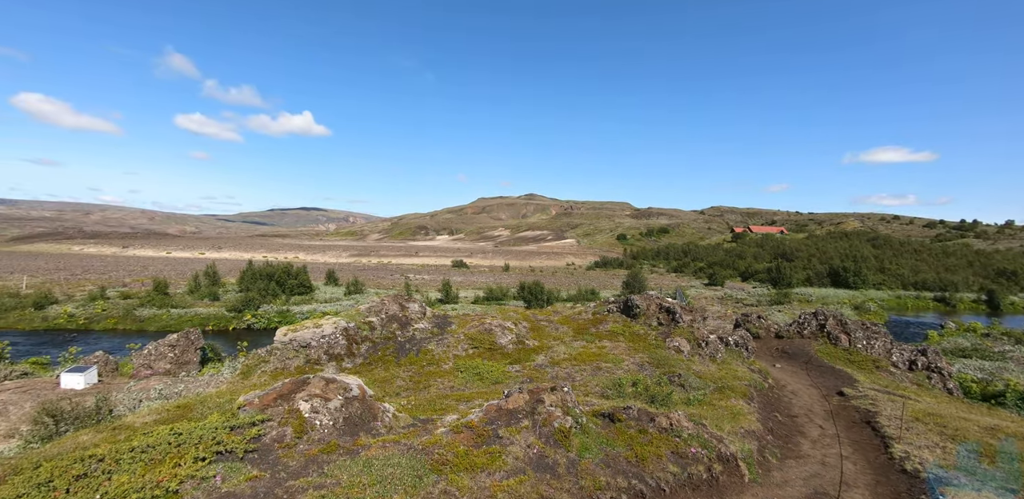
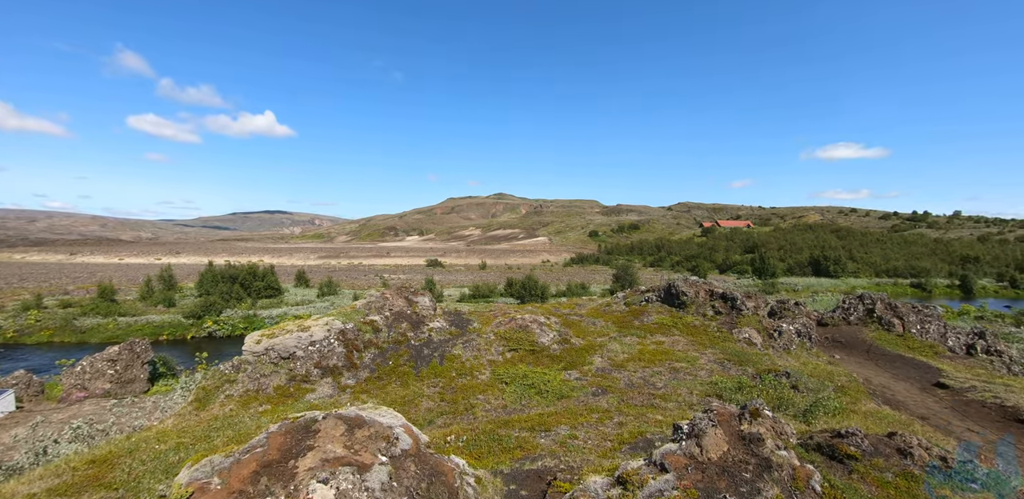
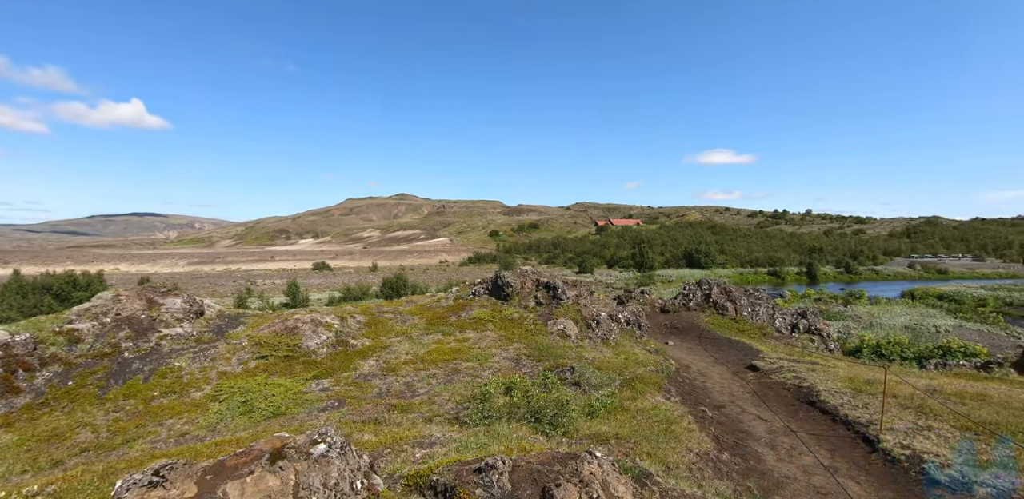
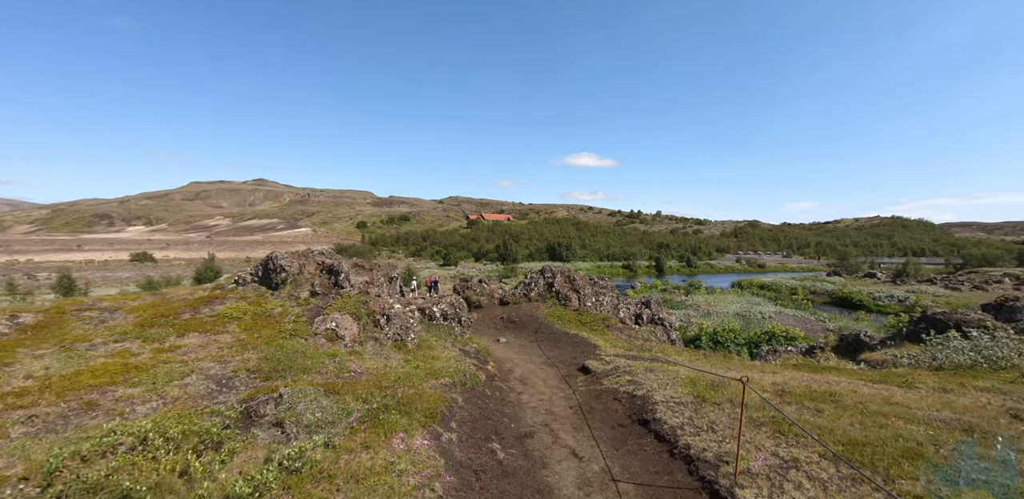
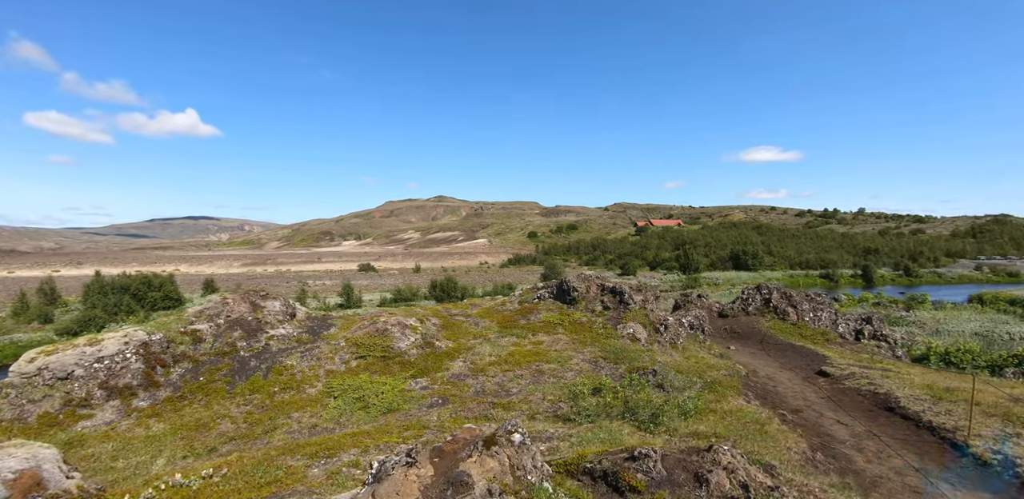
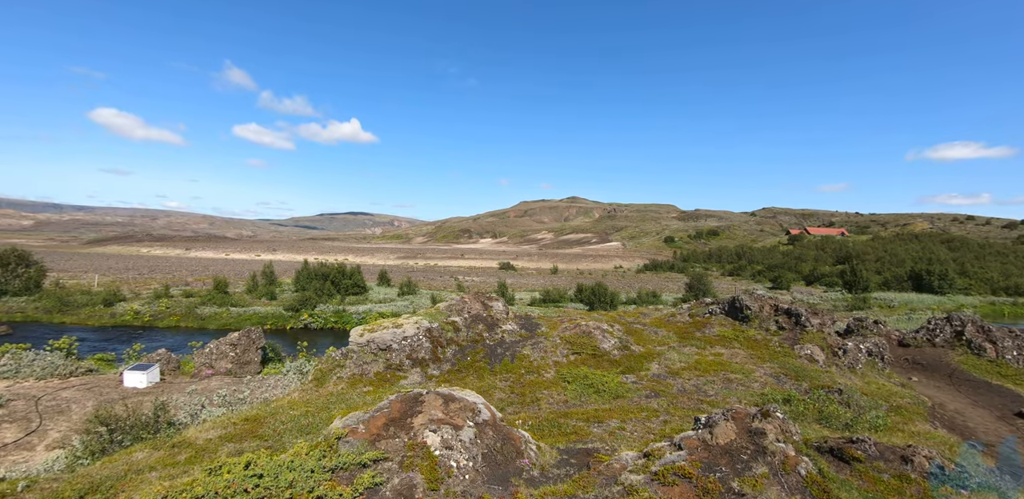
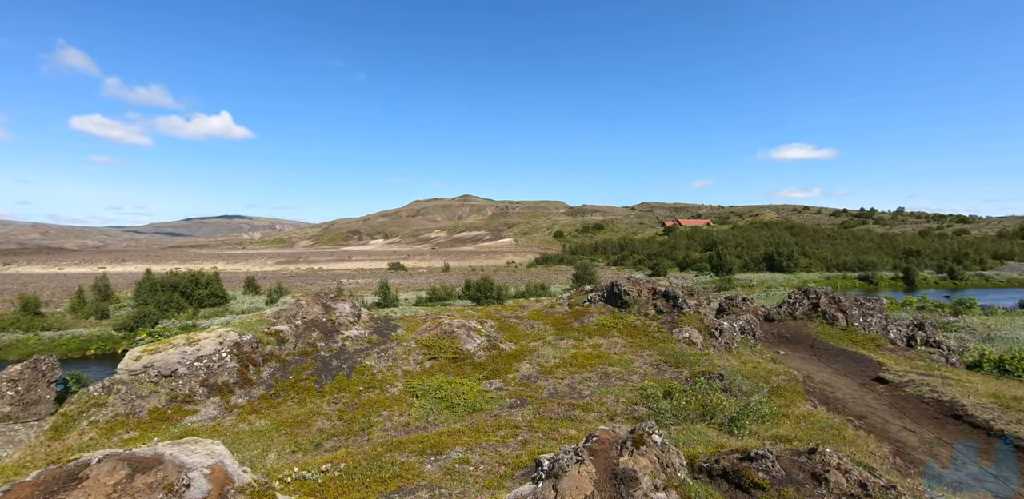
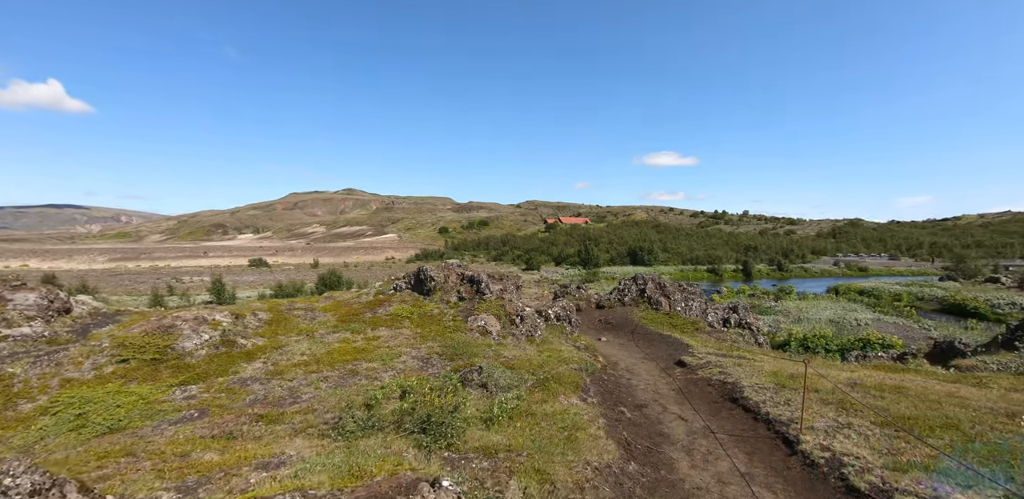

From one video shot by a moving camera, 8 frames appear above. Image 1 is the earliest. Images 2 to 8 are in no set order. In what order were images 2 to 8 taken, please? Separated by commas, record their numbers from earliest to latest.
6, 2, 7, 5, 3, 8, 4
